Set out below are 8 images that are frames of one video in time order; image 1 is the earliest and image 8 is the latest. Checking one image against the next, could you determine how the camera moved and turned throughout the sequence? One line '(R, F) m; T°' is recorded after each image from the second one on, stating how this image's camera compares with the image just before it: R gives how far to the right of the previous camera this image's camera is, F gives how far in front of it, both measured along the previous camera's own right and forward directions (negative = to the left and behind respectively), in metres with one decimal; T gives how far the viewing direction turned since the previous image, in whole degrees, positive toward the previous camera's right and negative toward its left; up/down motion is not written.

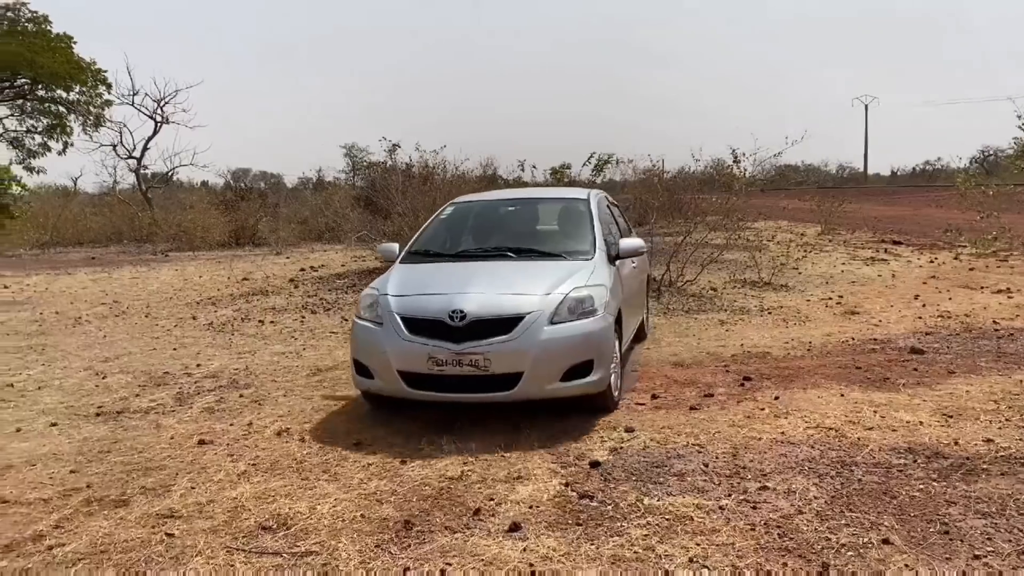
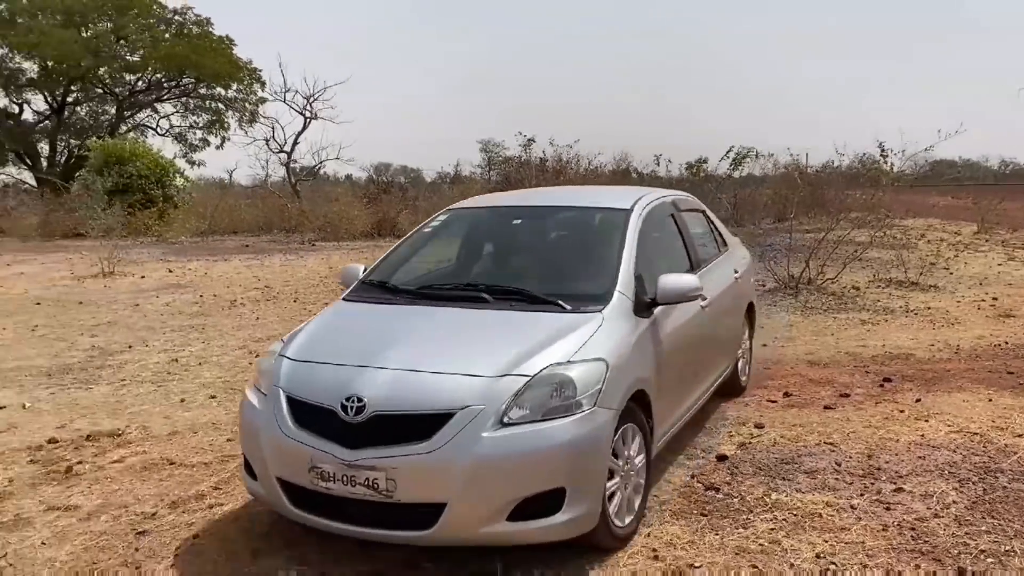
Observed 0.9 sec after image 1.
(0.0, -0.1) m; -9°
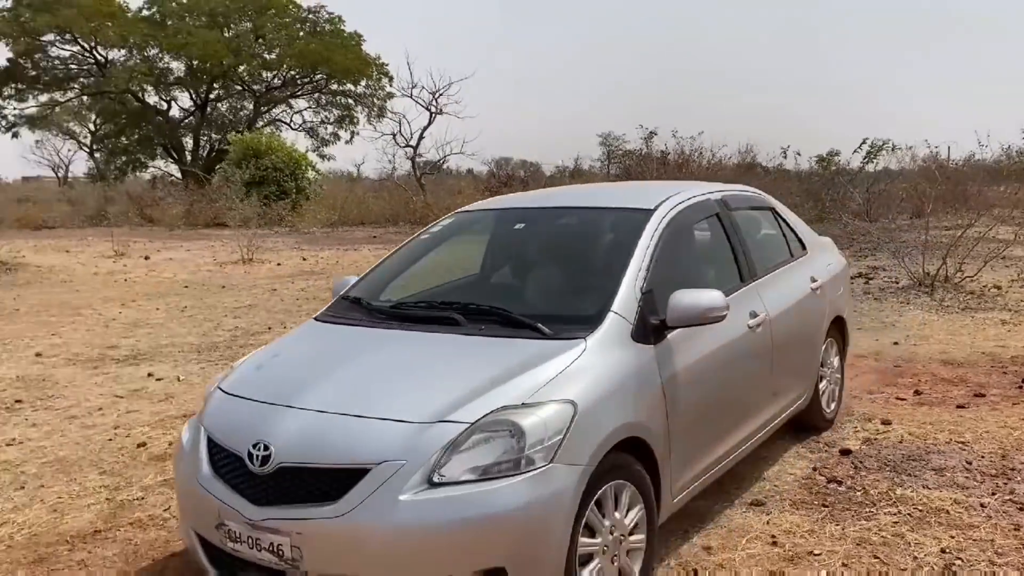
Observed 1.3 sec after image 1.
(0.0, -0.1) m; -8°
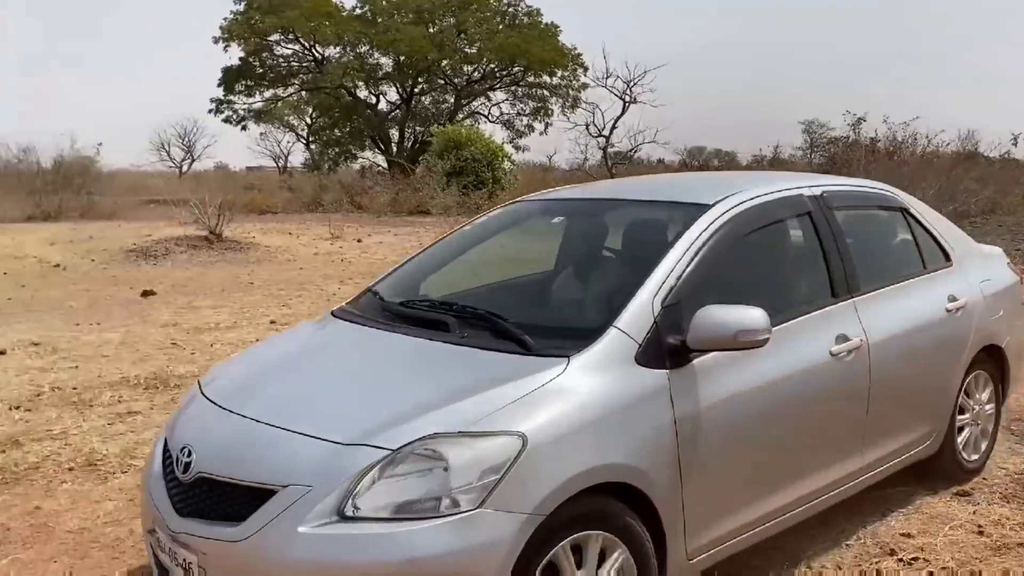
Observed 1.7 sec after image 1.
(0.0, -0.2) m; -12°
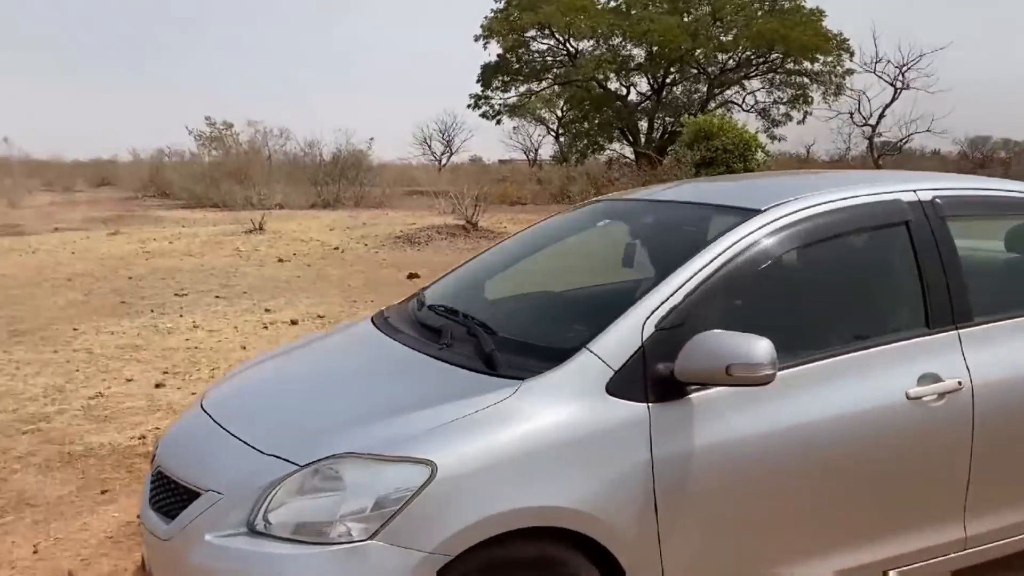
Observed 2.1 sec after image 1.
(-0.1, -0.2) m; -16°
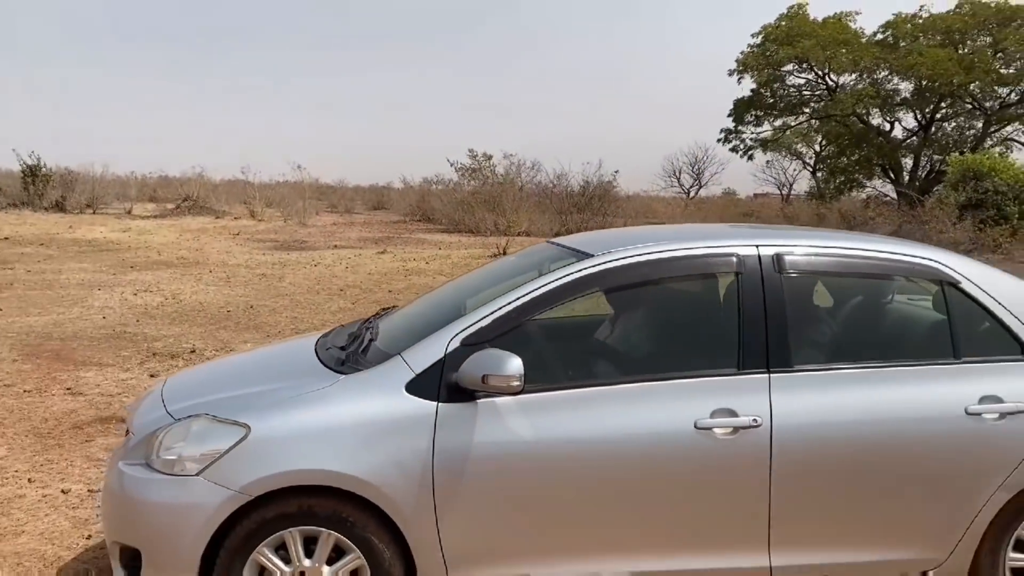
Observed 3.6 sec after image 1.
(+1.0, -0.8) m; -17°
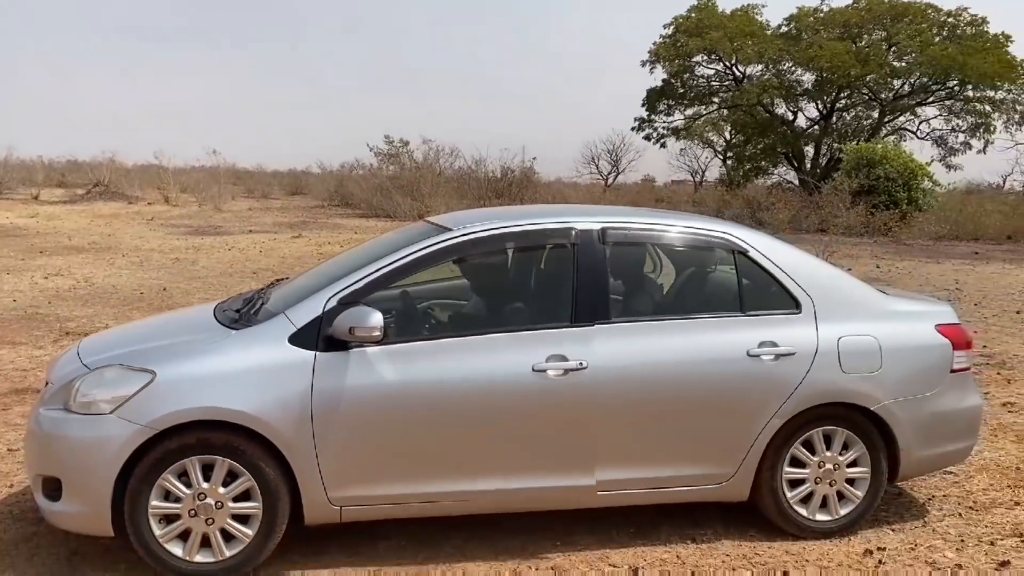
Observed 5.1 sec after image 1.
(+0.3, -0.7) m; +5°
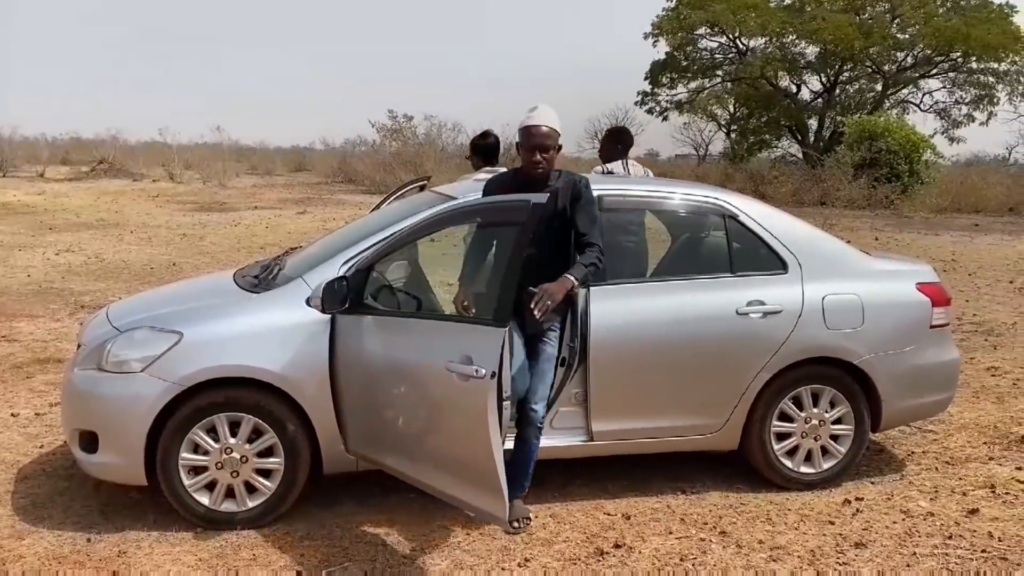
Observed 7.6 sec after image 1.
(0.0, -0.3) m; 0°
